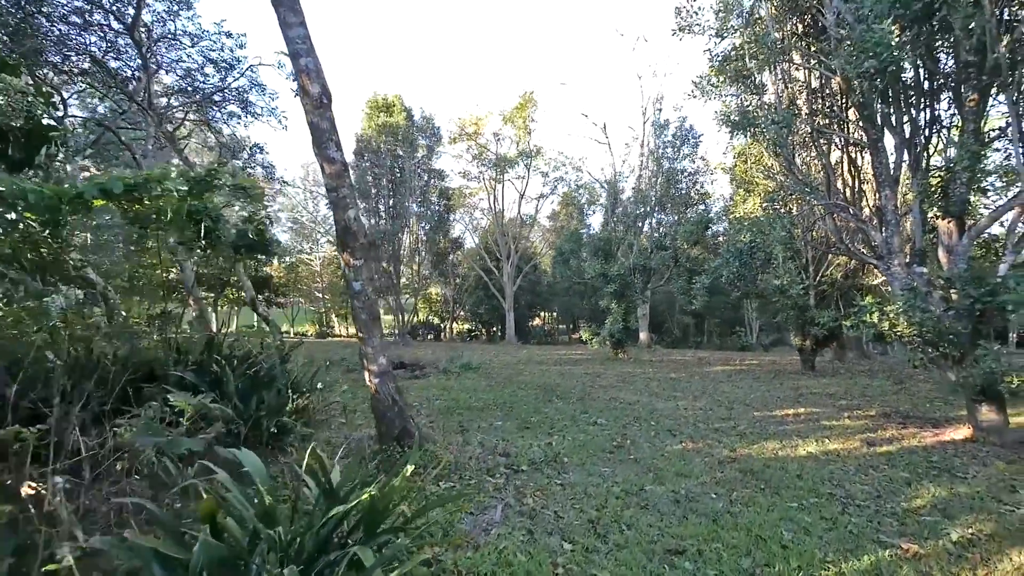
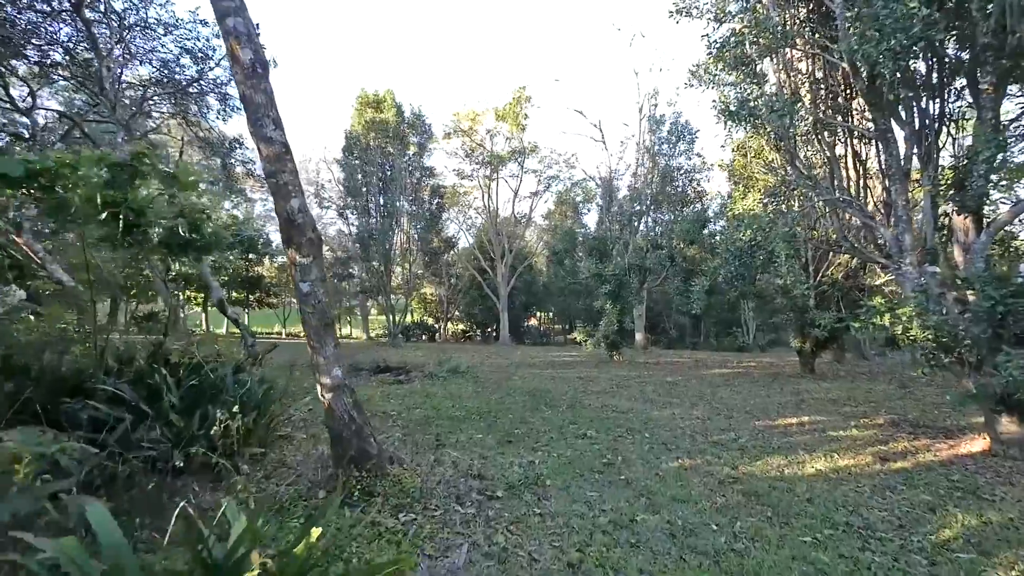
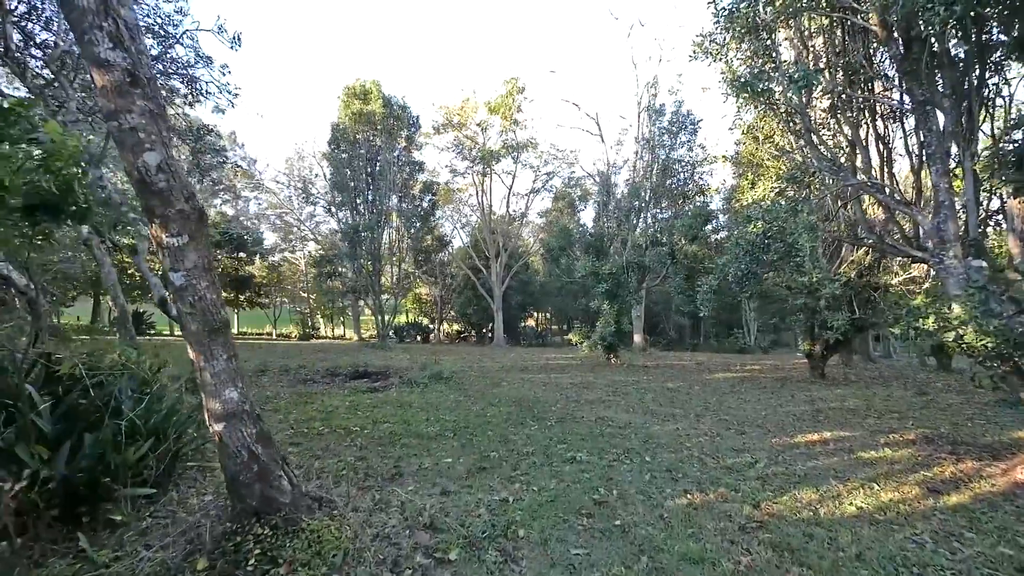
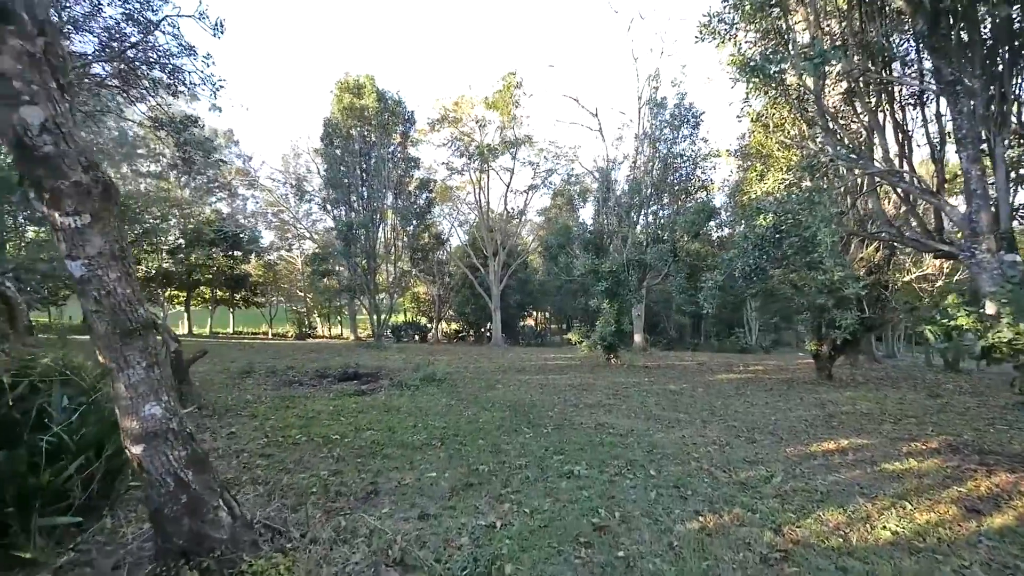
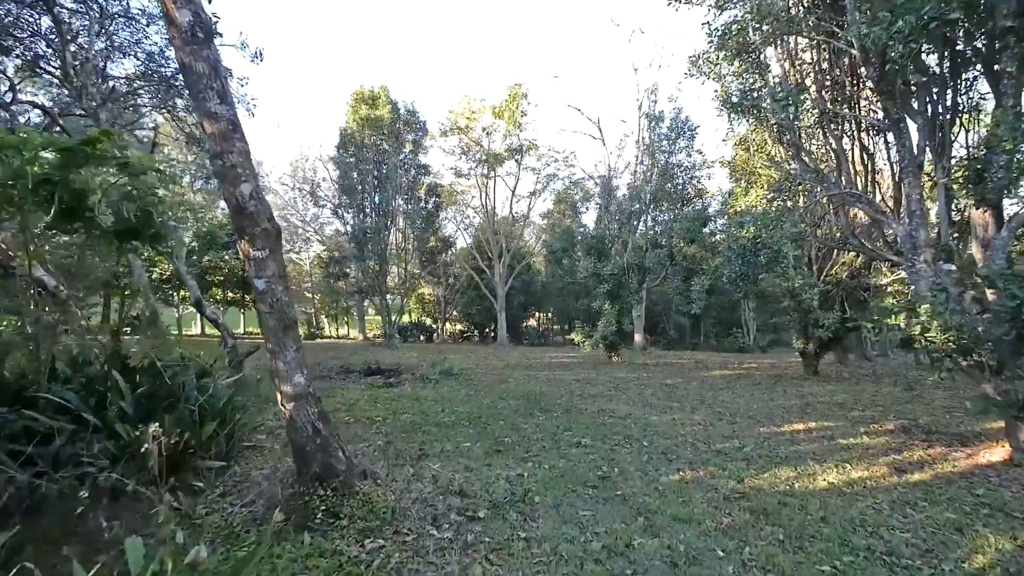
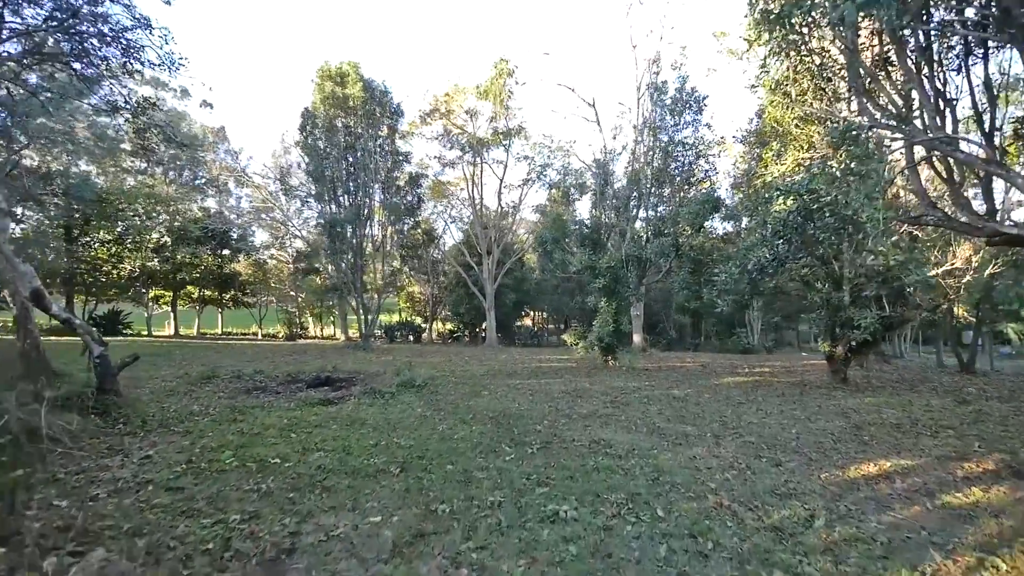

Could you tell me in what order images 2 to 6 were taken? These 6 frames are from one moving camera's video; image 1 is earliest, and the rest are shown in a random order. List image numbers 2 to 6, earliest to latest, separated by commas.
2, 5, 3, 4, 6
